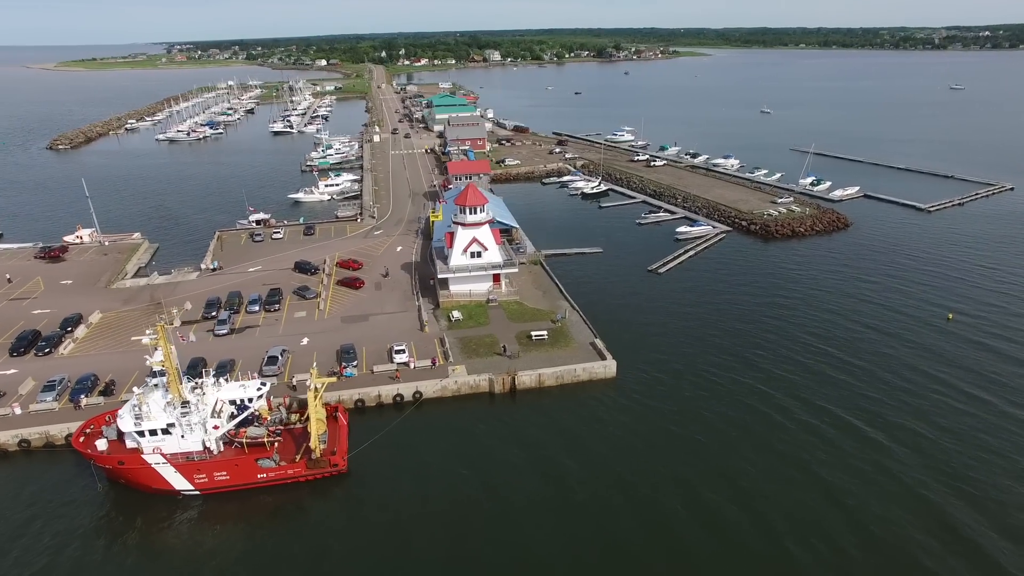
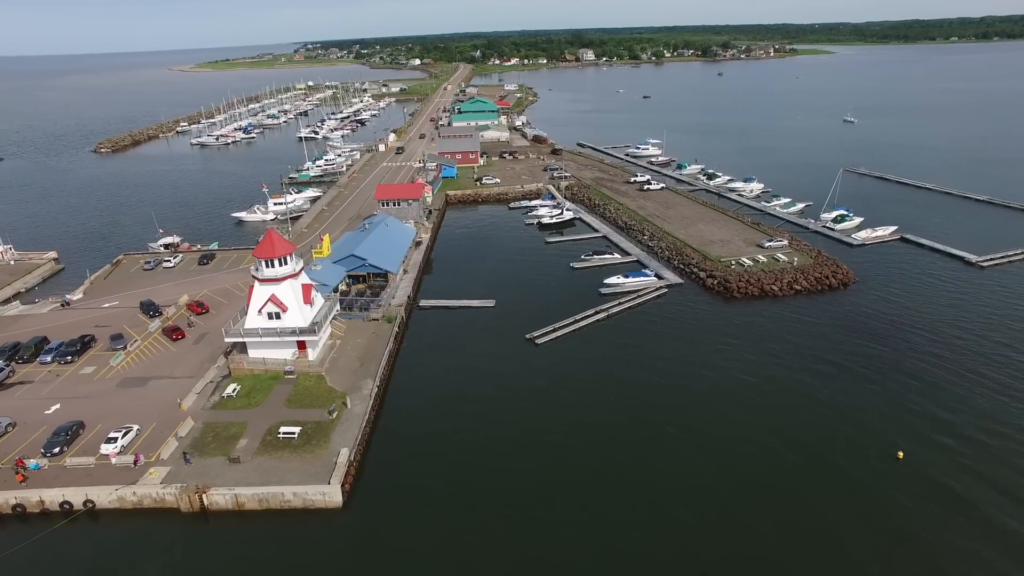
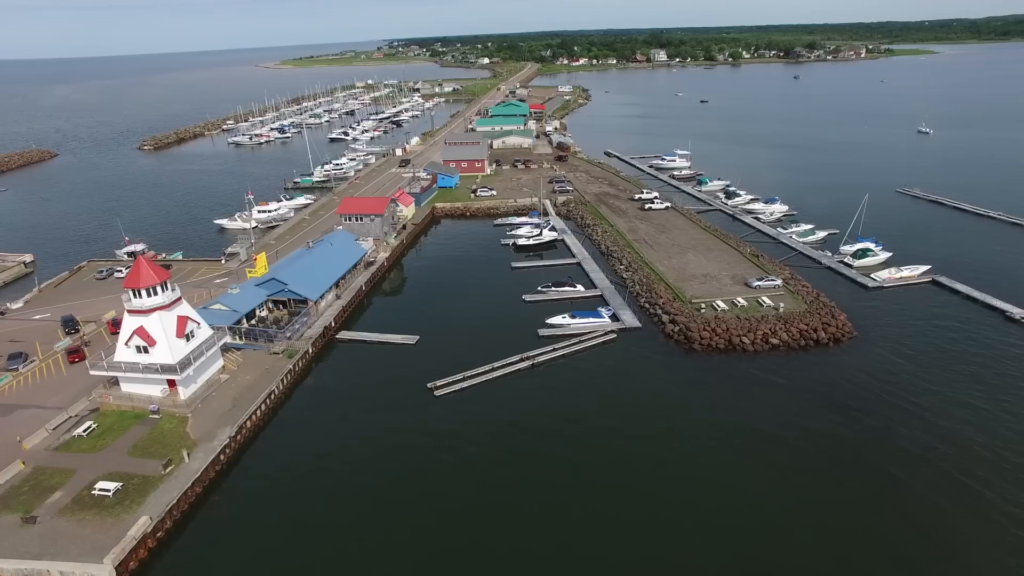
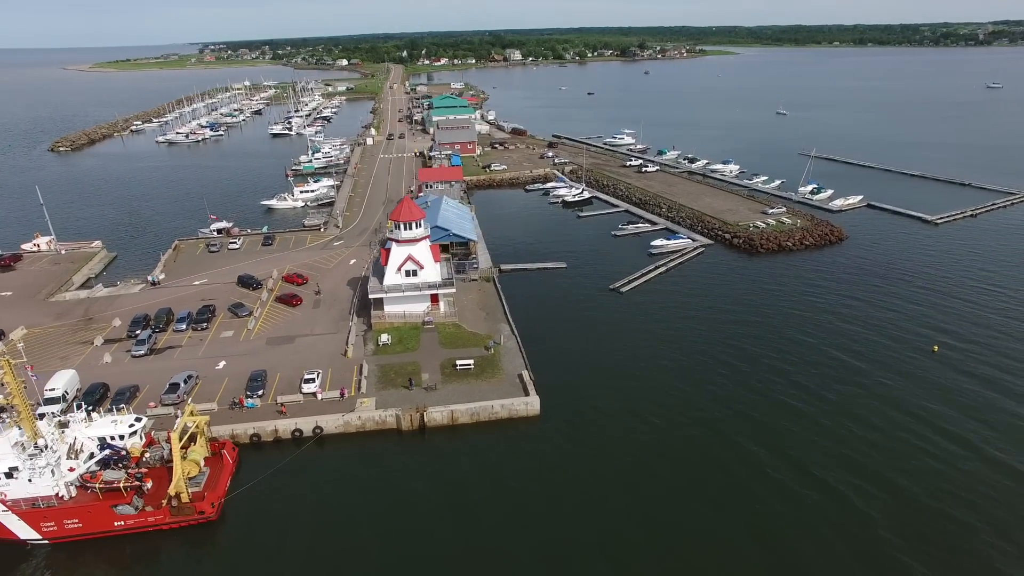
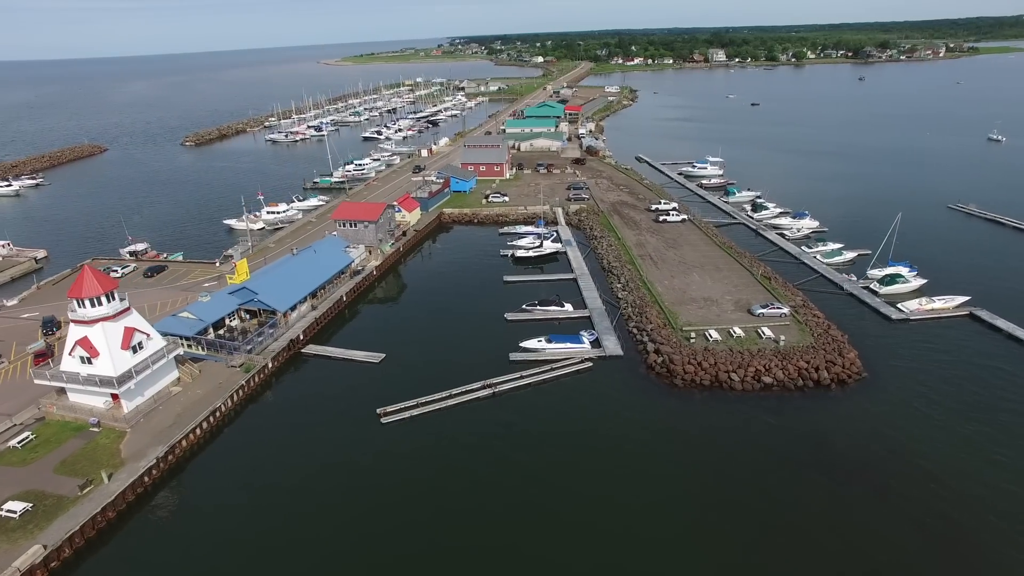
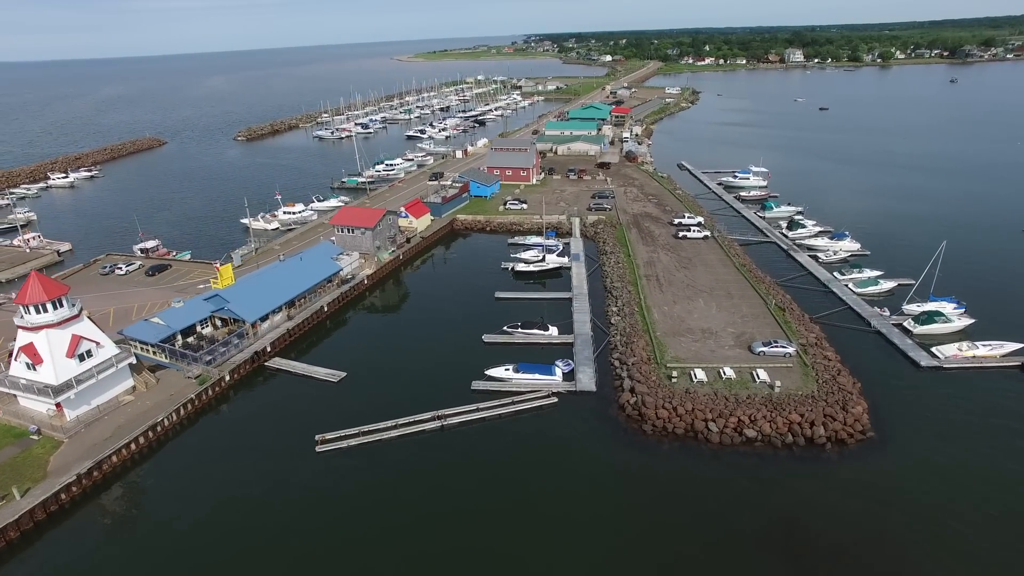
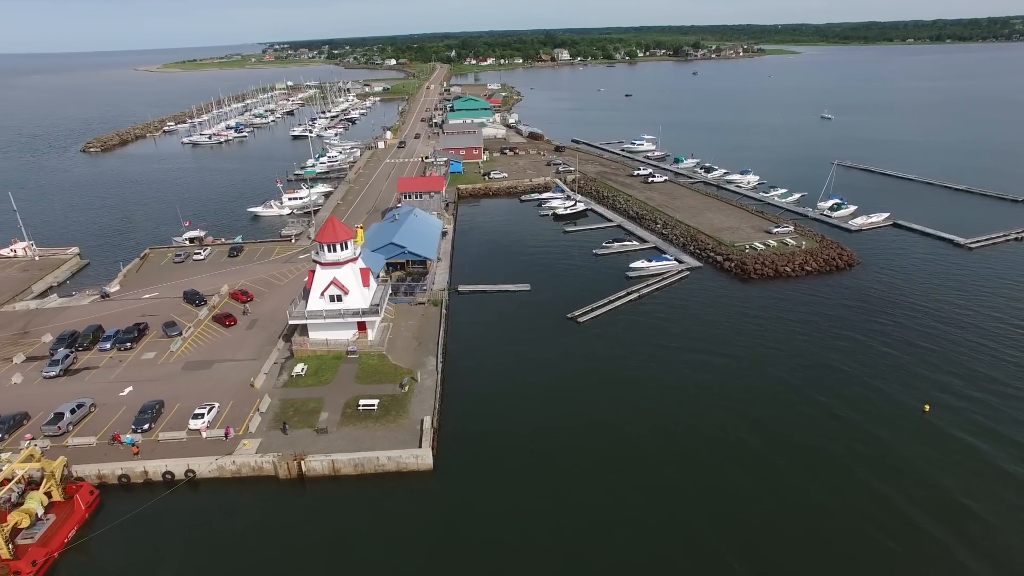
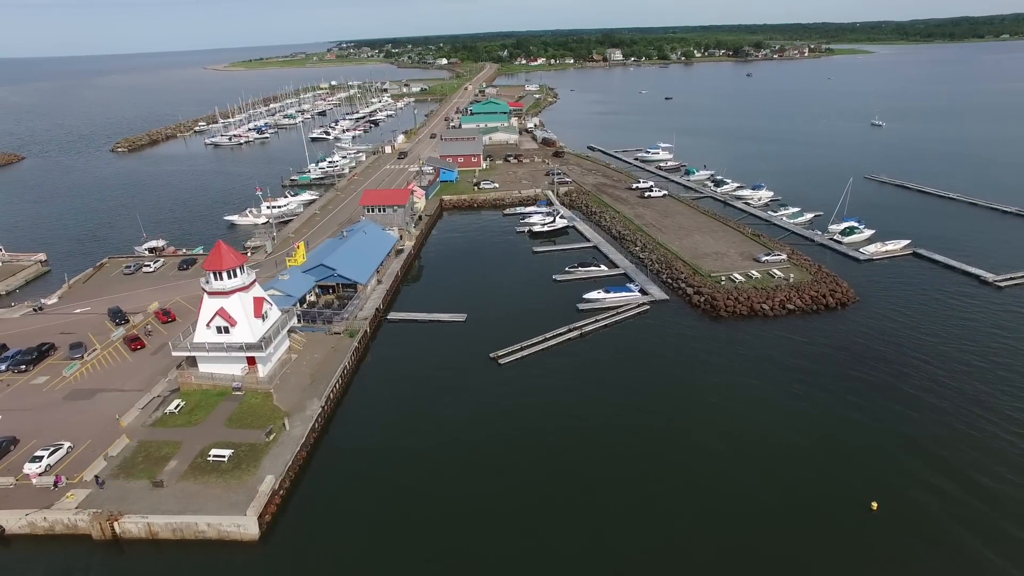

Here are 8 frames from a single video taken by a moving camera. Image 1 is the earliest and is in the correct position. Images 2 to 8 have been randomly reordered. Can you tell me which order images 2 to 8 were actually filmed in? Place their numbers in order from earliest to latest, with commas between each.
4, 7, 2, 8, 3, 5, 6
